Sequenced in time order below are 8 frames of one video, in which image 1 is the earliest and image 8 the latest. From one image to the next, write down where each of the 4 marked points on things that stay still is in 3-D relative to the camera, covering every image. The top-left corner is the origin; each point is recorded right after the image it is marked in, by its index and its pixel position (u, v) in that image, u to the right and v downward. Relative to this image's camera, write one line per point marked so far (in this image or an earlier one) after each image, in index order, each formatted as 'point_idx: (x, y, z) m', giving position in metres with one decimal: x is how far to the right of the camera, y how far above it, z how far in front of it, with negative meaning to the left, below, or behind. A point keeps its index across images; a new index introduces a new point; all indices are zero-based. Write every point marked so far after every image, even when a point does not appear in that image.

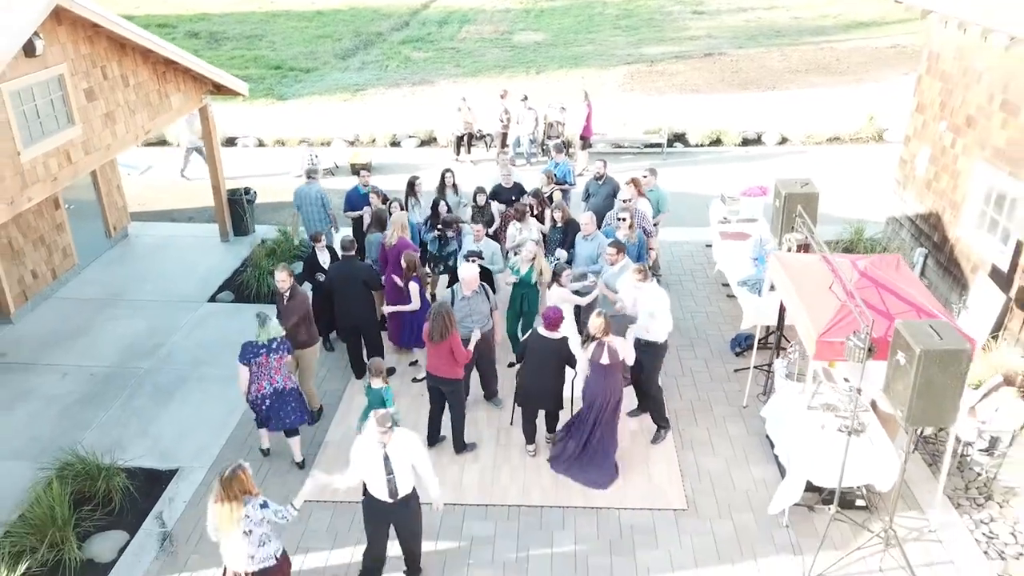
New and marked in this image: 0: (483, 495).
0: (-0.1, -0.8, +5.9) m
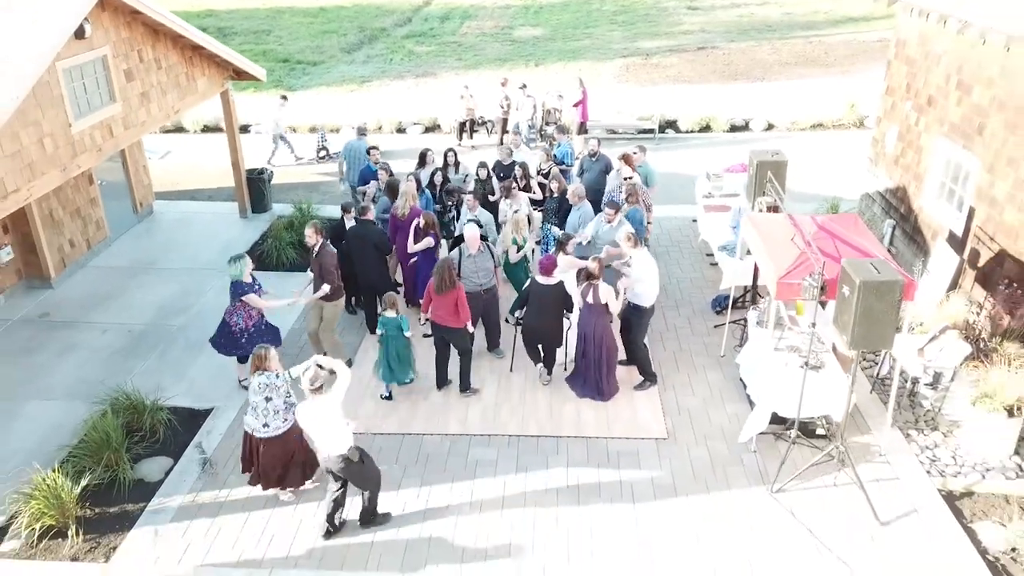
0: (-0.1, -0.6, +6.6) m
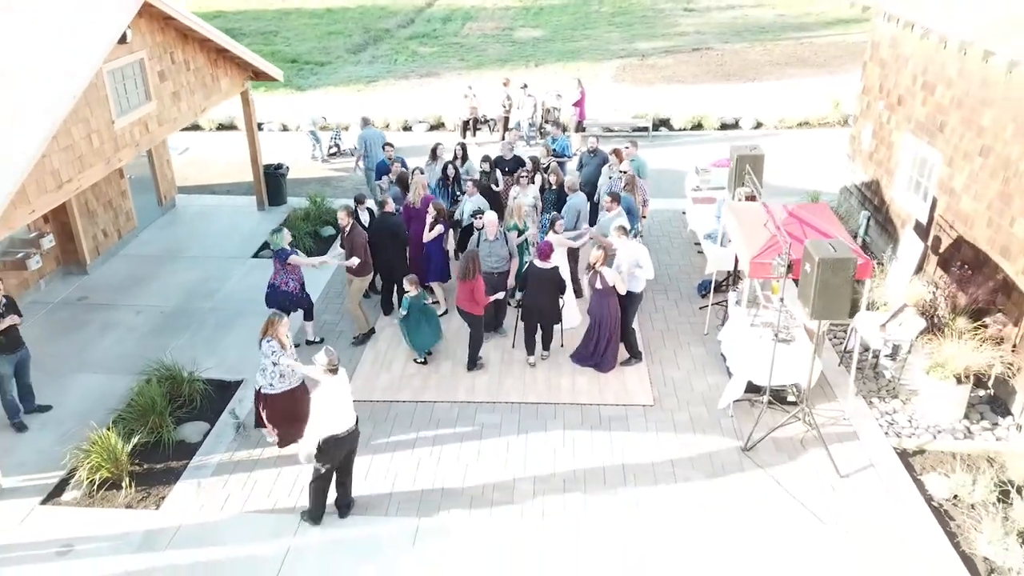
0: (-0.1, -0.5, +7.4) m
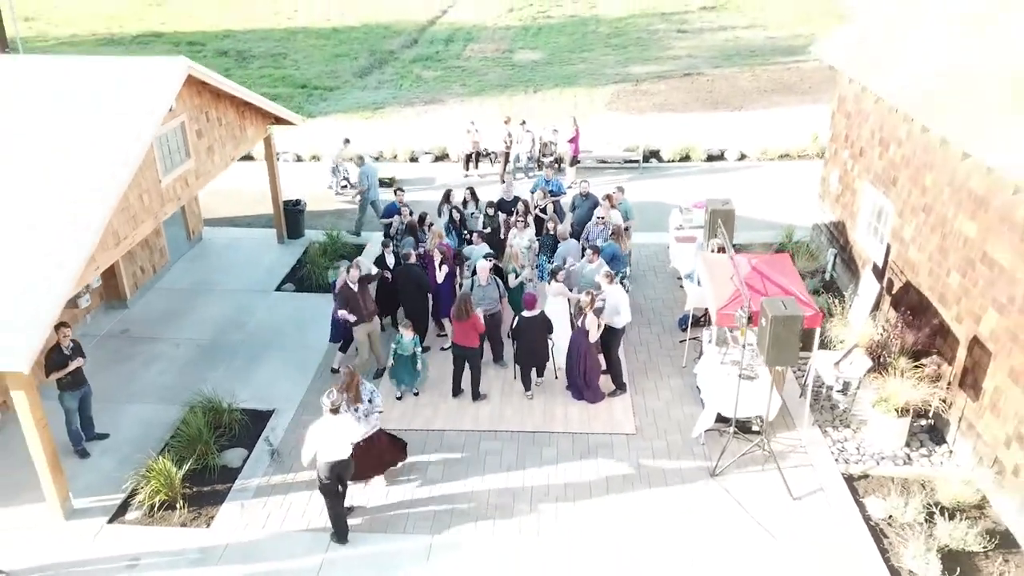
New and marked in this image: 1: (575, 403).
0: (-0.1, -0.8, +8.4) m
1: (+0.4, -0.7, +8.7) m
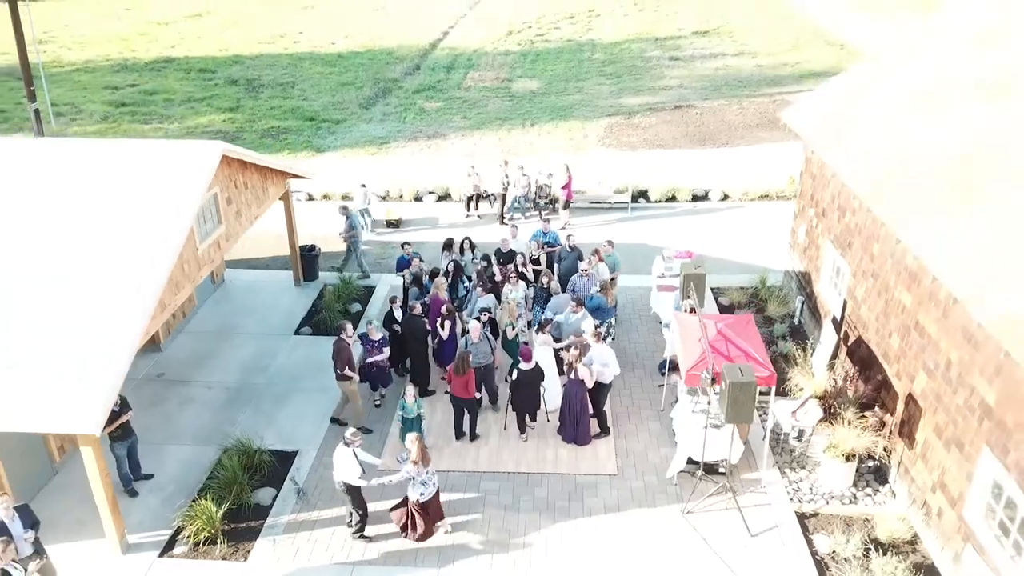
0: (-0.1, -1.1, +9.5) m
1: (+0.3, -1.0, +9.9) m
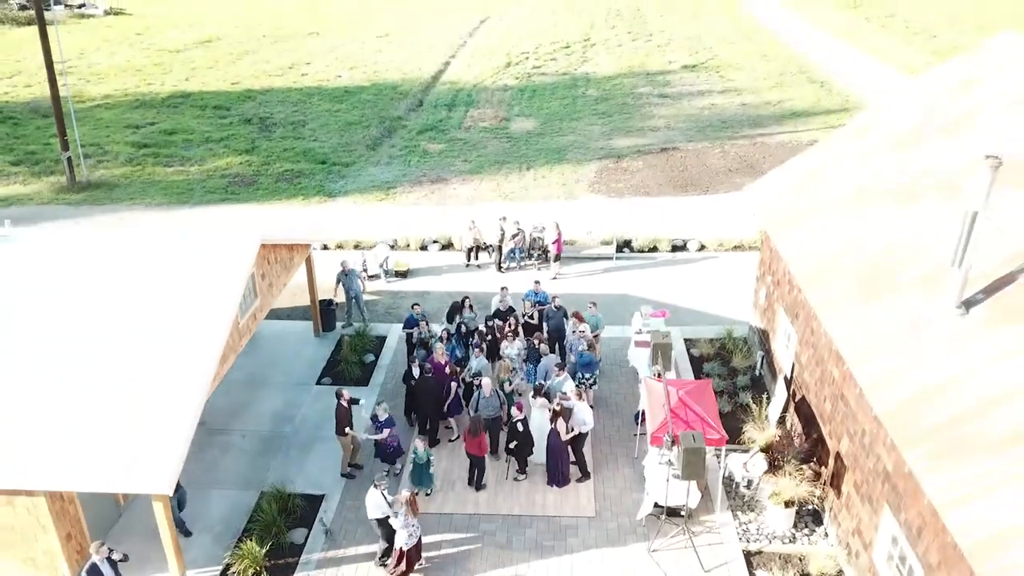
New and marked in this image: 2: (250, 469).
0: (-0.2, -1.7, +11.2) m
1: (+0.3, -1.6, +11.6) m
2: (-2.1, -1.5, +12.1) m
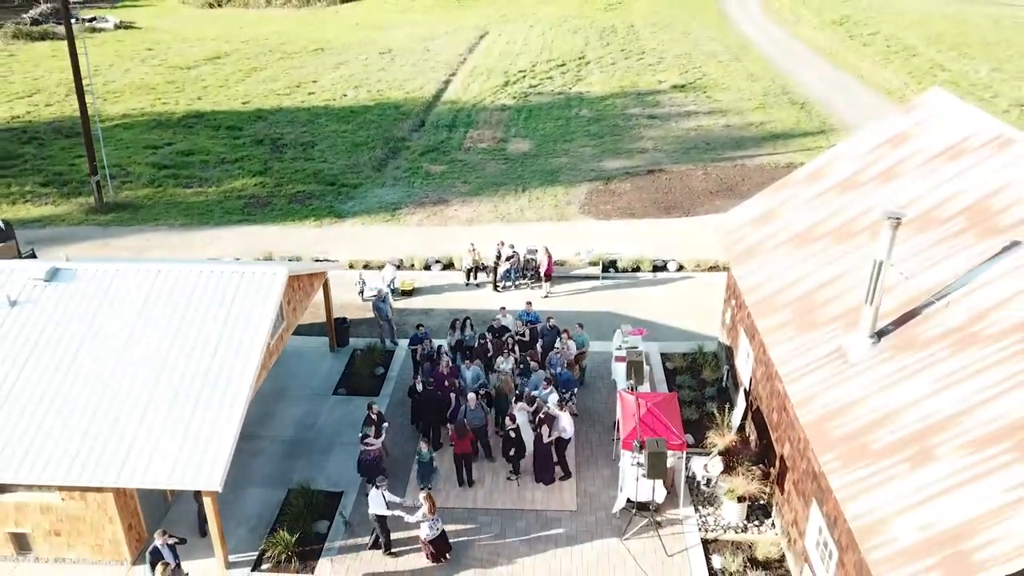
0: (-0.2, -1.9, +13.1) m
1: (+0.2, -1.8, +13.4) m
2: (-2.2, -1.7, +13.9) m
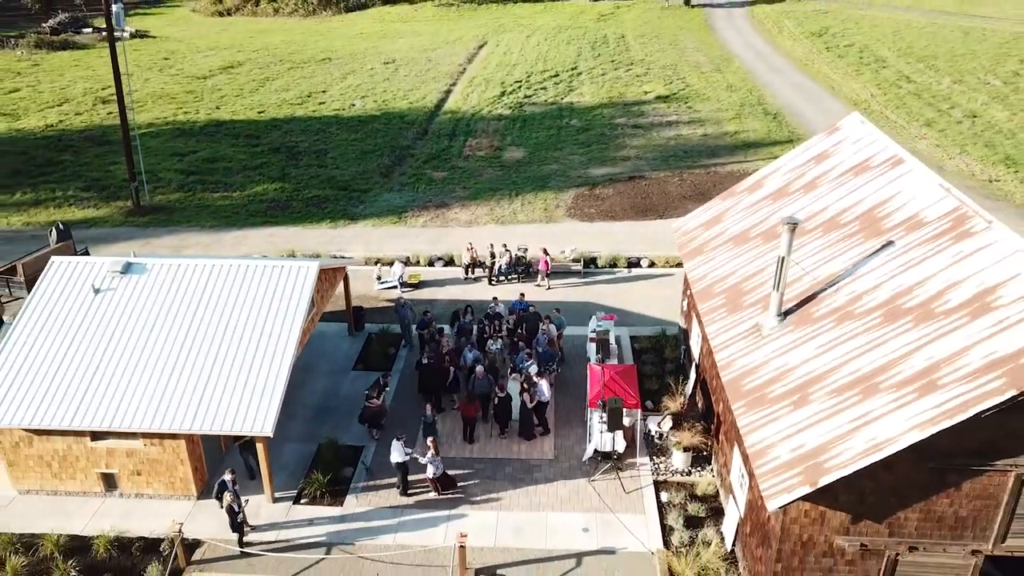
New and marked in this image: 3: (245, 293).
0: (-0.3, -1.8, +16.0) m
1: (+0.1, -1.7, +16.4) m
2: (-2.3, -1.6, +16.9) m
3: (-2.8, -0.1, +15.8) m
